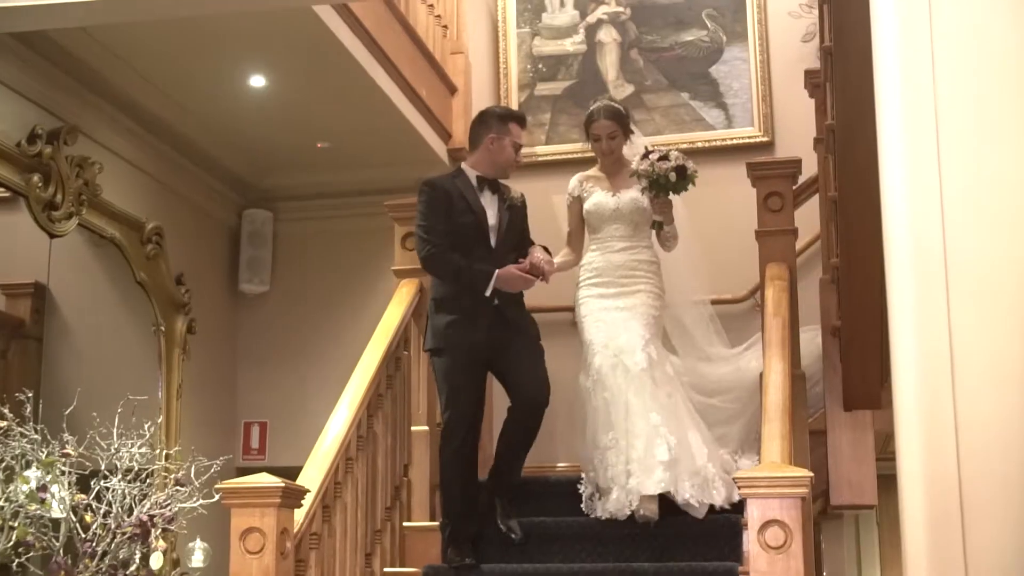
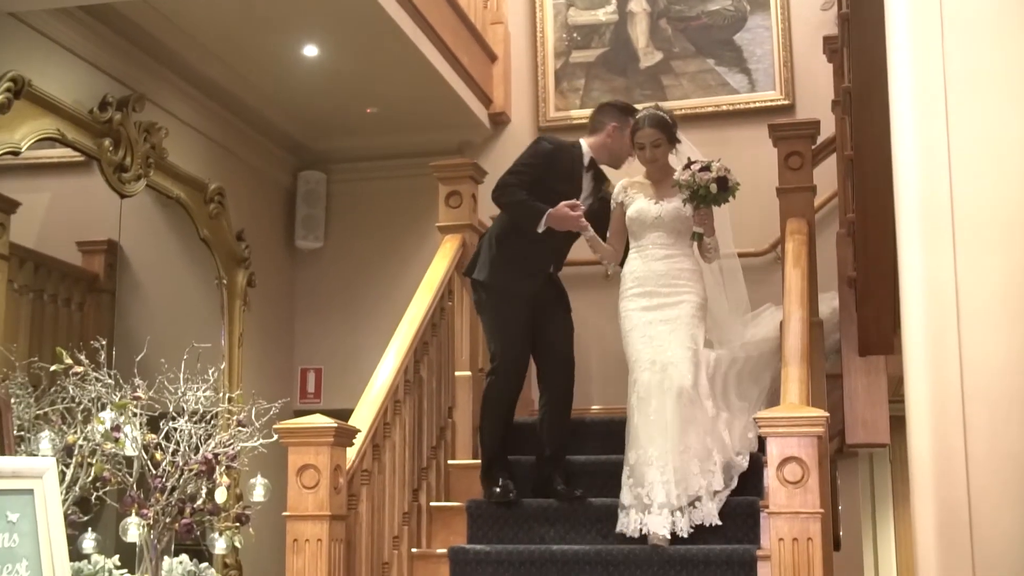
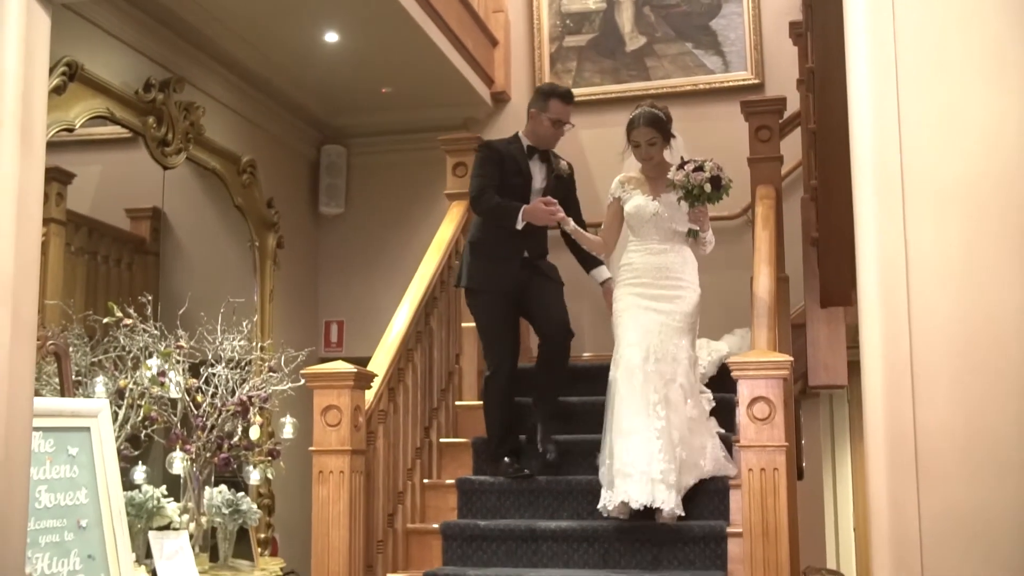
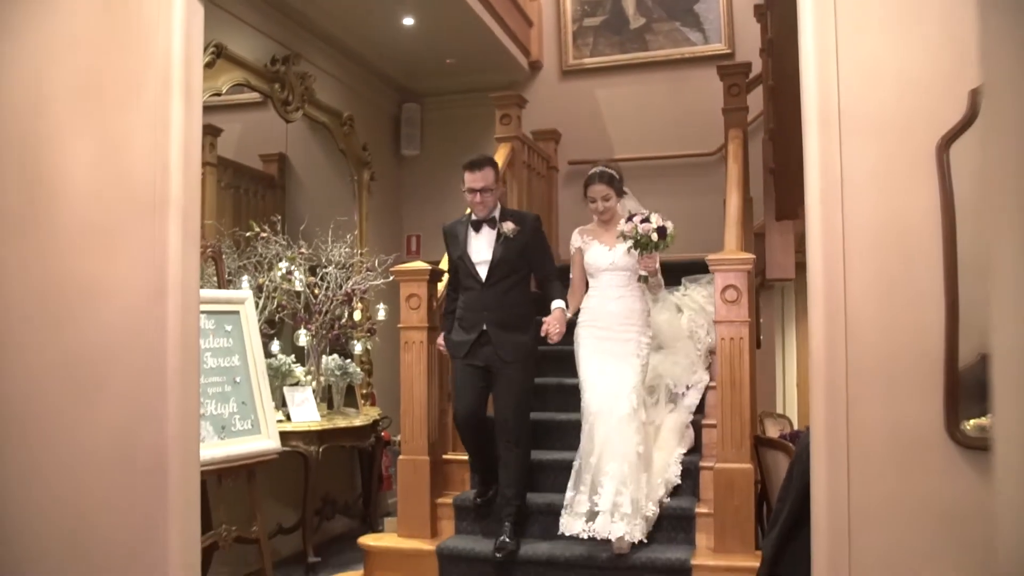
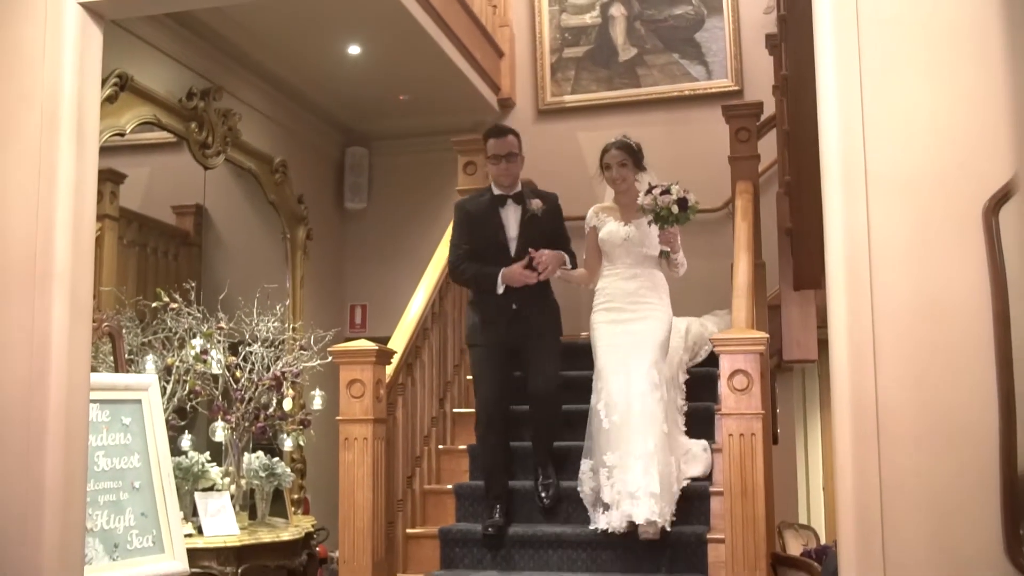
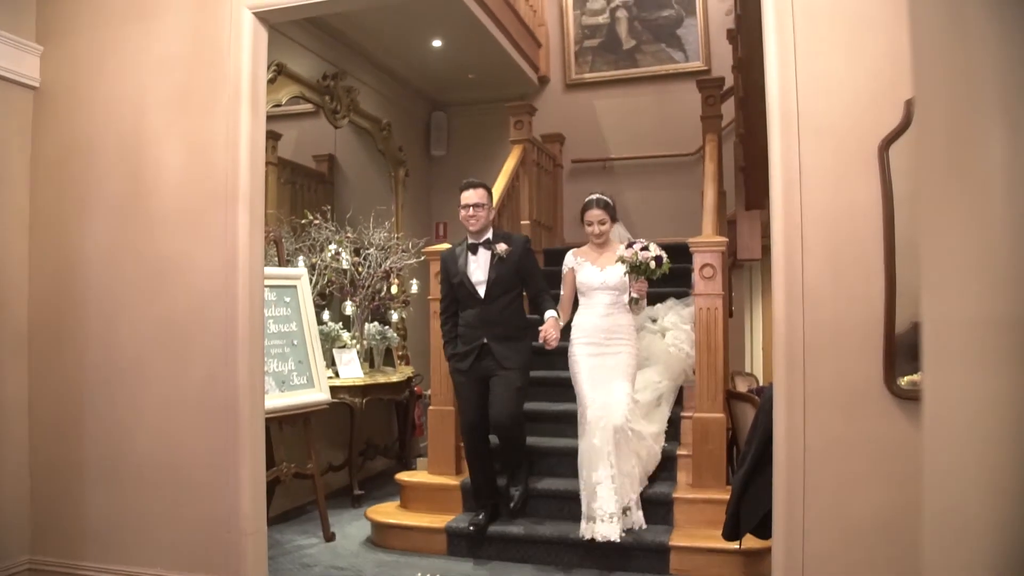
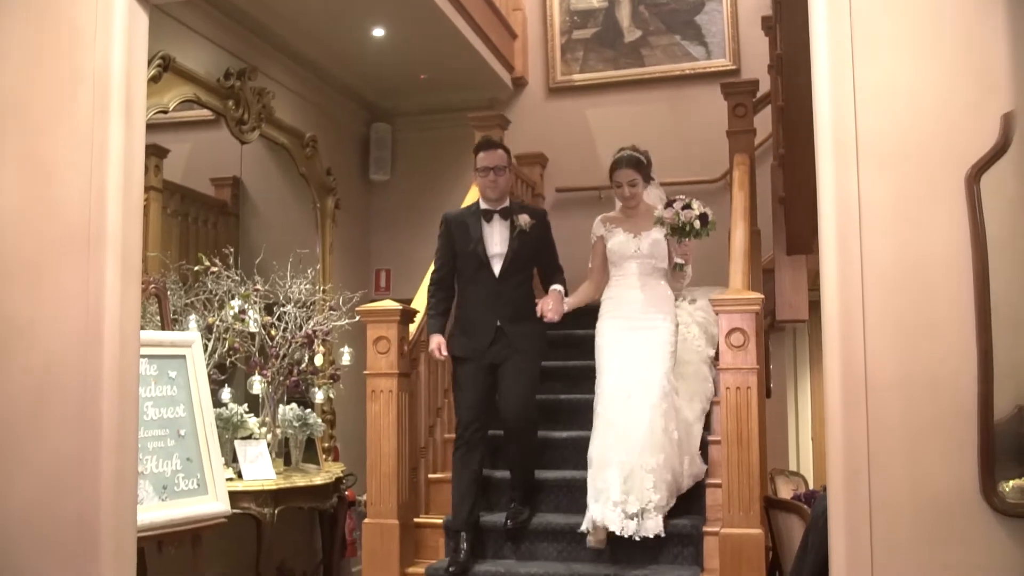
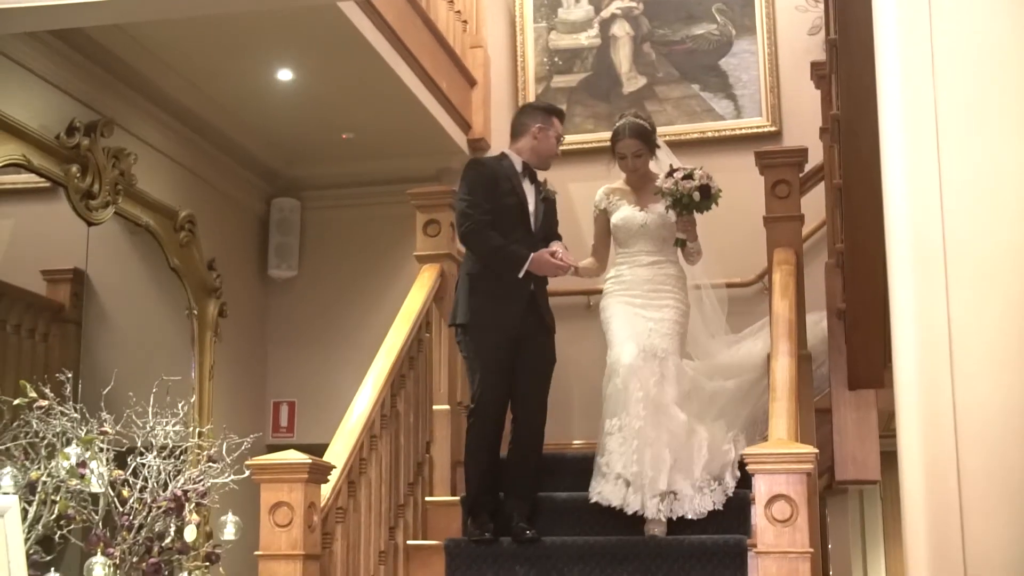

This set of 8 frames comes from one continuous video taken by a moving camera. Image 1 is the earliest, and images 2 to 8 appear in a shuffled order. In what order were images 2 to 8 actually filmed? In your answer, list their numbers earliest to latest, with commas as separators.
8, 2, 3, 5, 7, 4, 6
